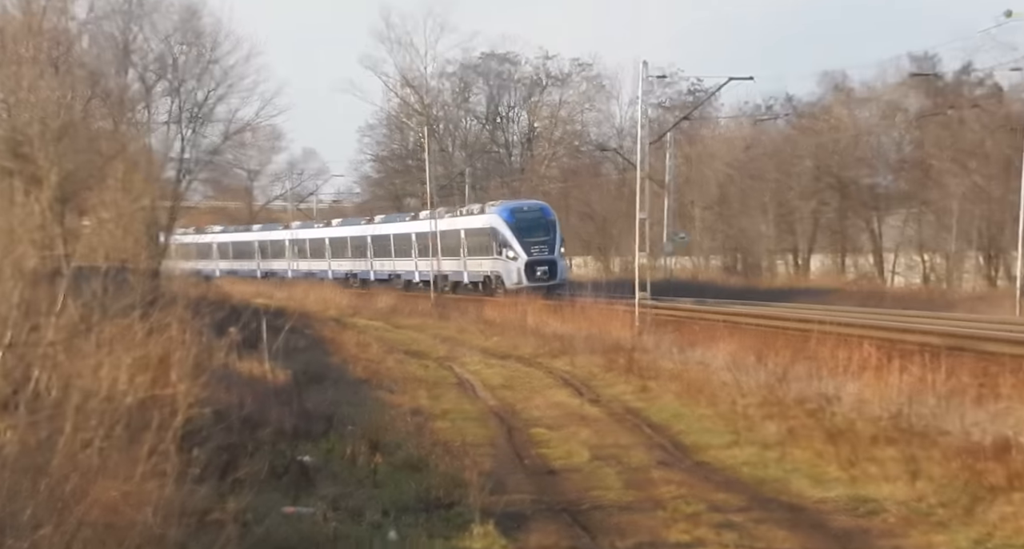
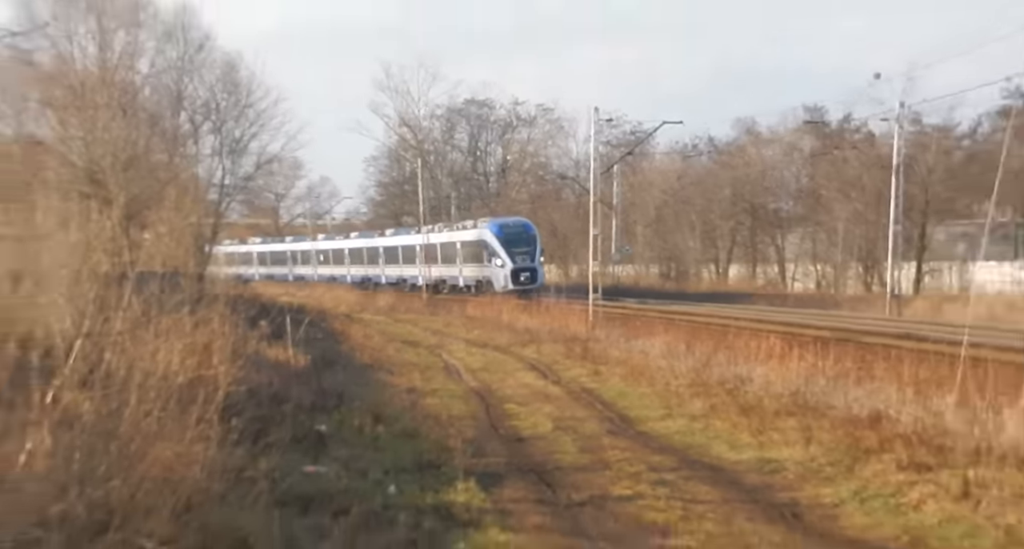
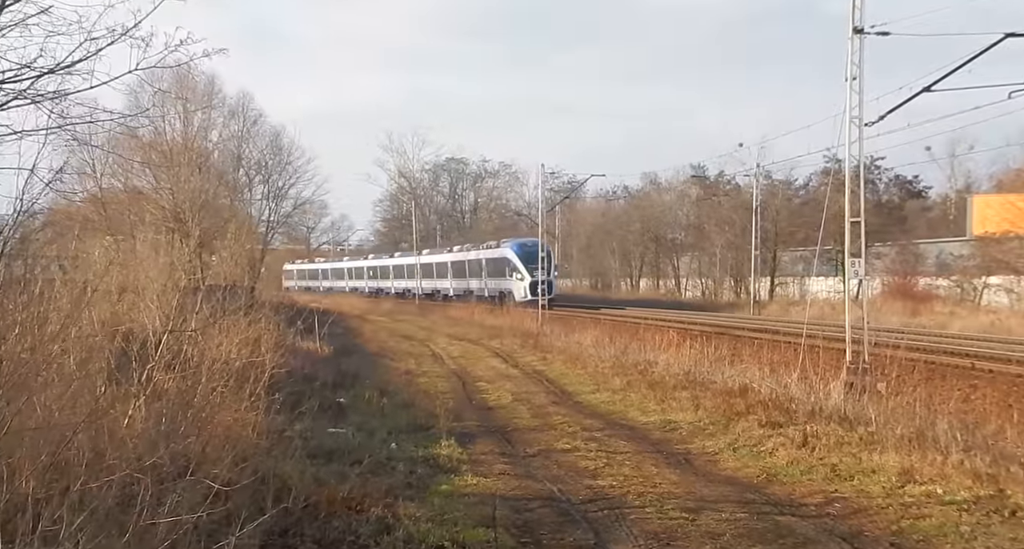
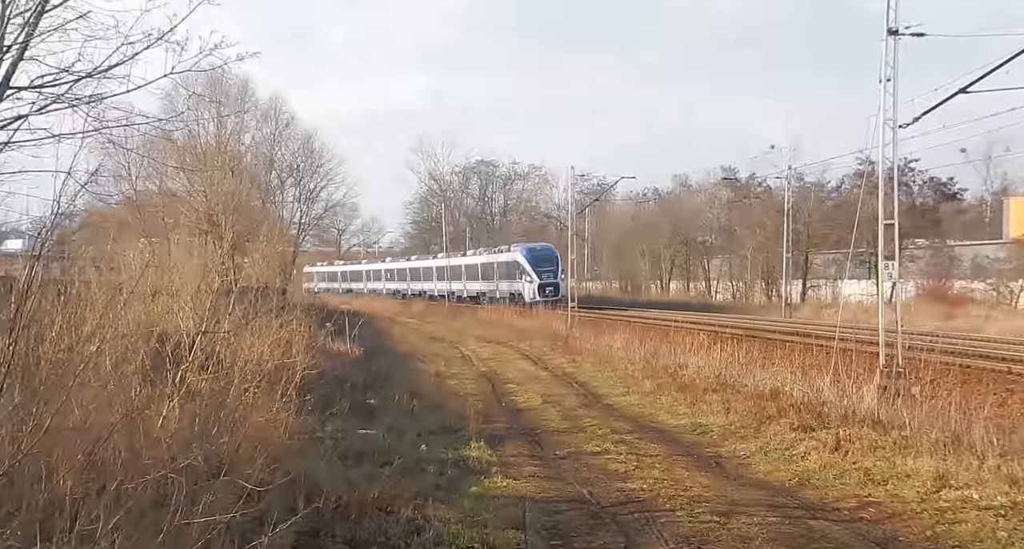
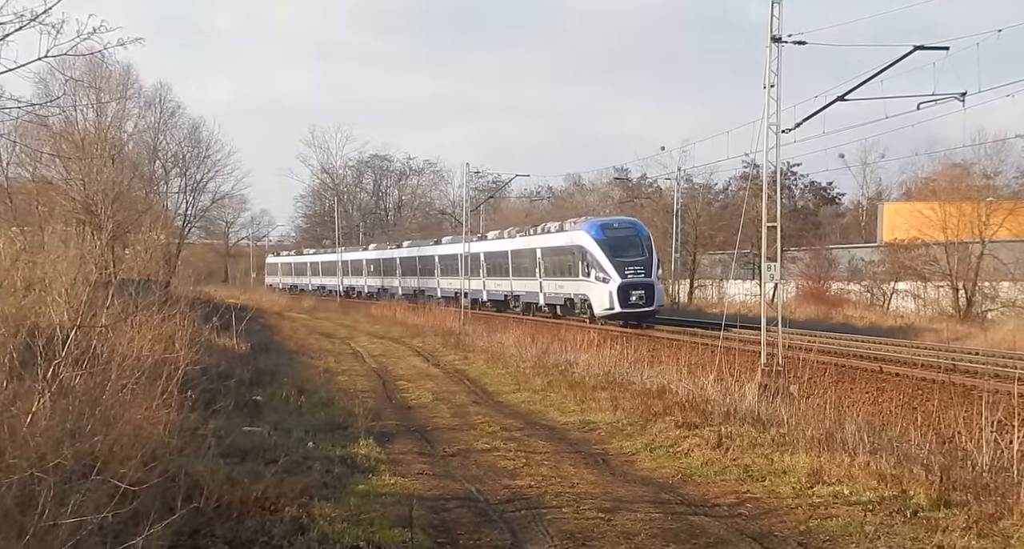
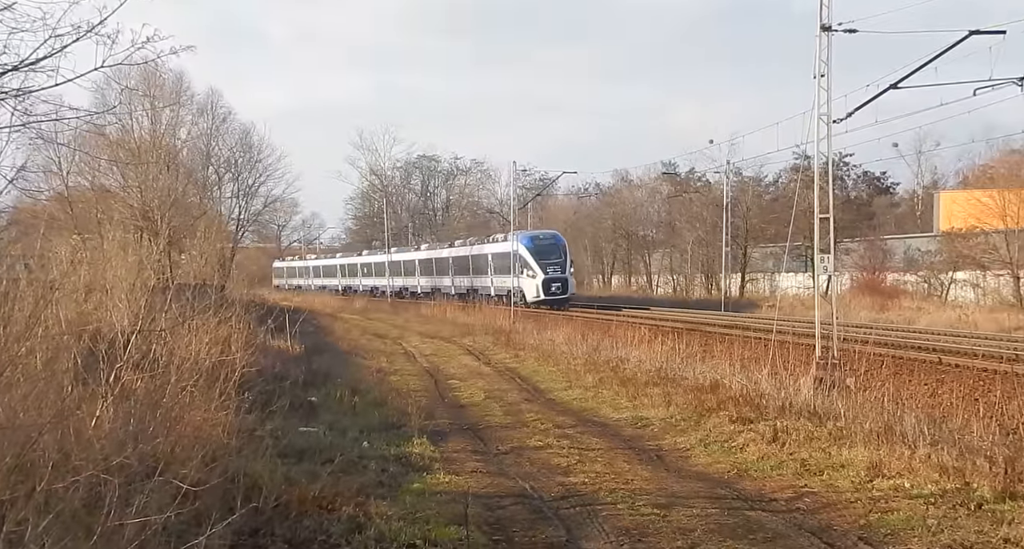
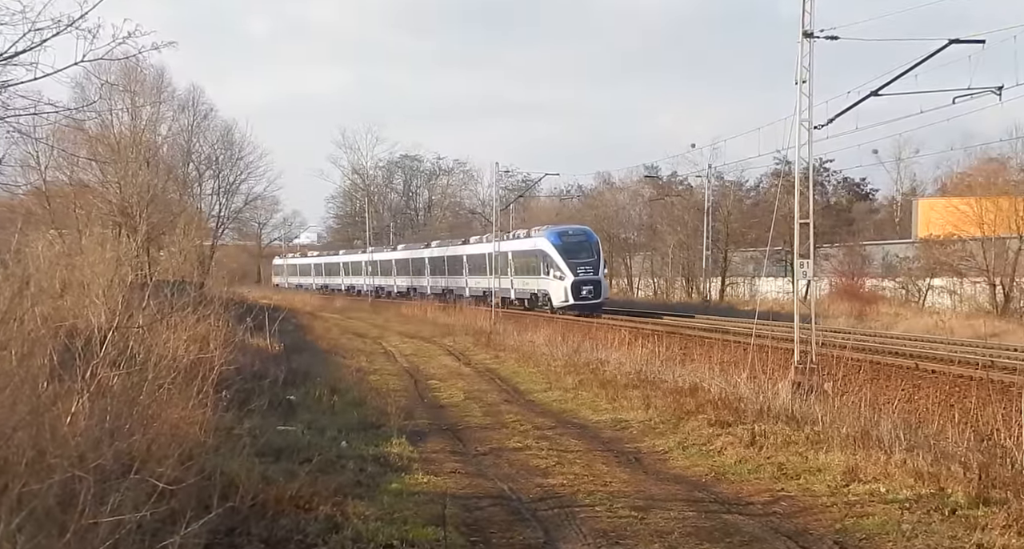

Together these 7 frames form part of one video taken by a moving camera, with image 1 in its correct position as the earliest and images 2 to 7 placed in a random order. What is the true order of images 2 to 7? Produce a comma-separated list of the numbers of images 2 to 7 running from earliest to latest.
2, 4, 3, 6, 7, 5
